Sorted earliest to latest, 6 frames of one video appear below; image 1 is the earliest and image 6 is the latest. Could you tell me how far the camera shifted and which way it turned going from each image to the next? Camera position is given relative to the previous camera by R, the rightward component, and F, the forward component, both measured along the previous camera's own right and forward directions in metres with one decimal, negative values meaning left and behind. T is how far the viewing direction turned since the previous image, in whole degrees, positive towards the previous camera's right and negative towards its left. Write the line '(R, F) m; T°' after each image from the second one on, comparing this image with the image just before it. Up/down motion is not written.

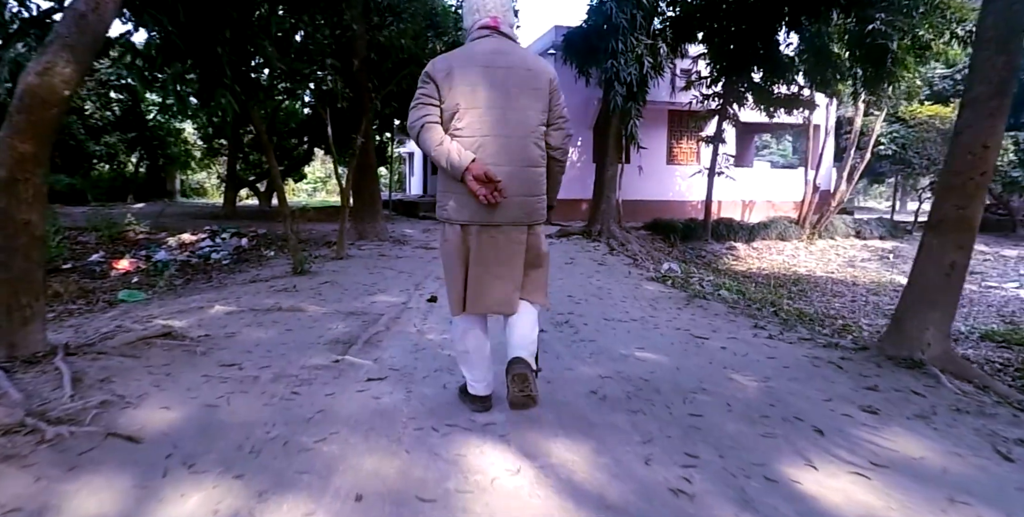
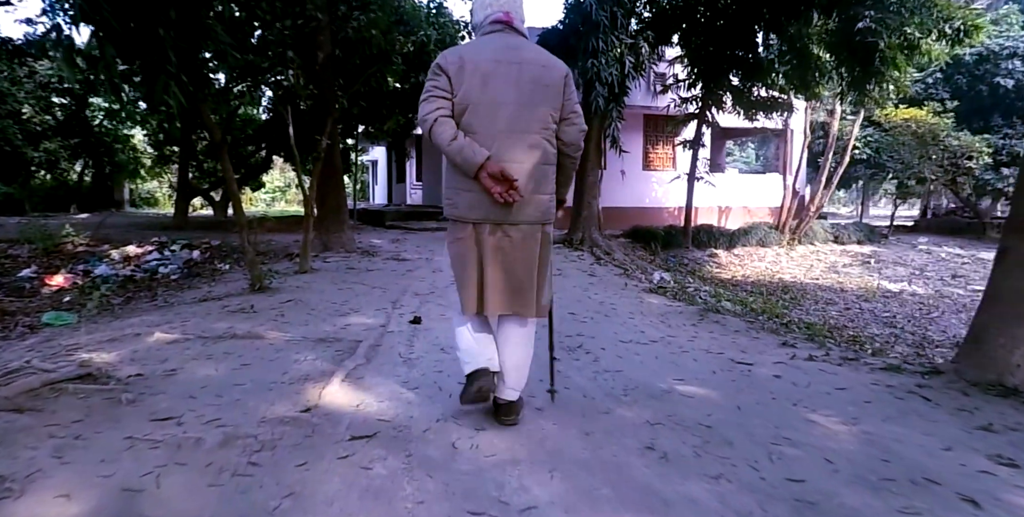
(-0.2, +0.6) m; +3°
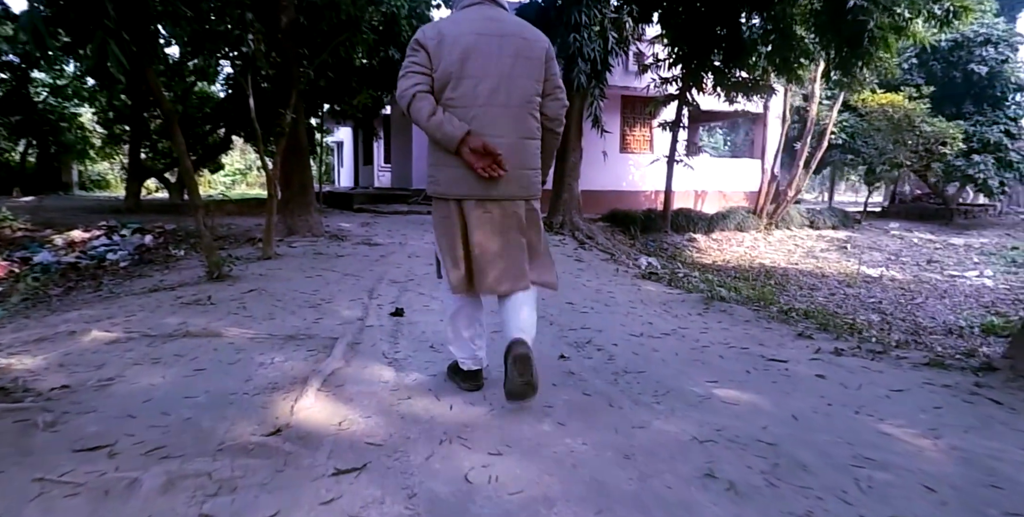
(-0.2, +0.4) m; +3°
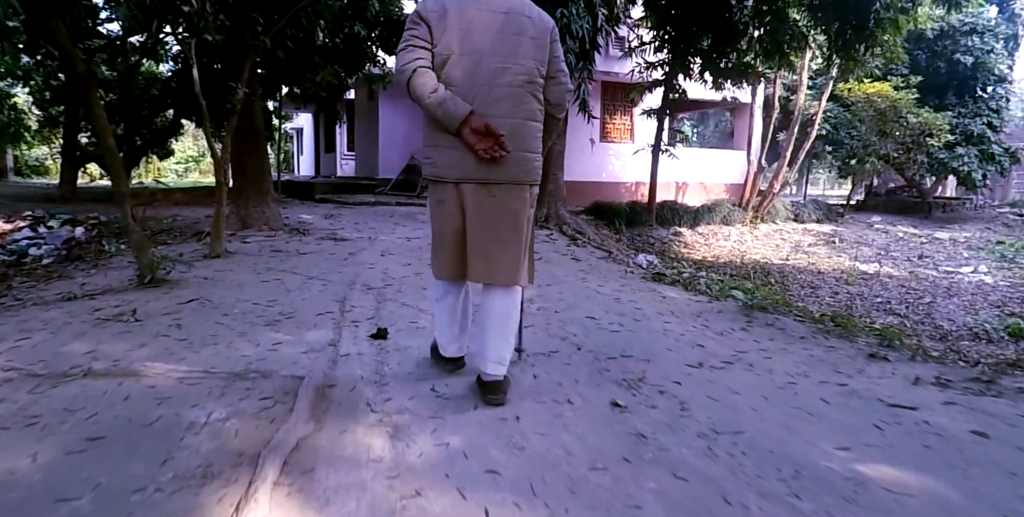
(-0.2, +0.8) m; +3°
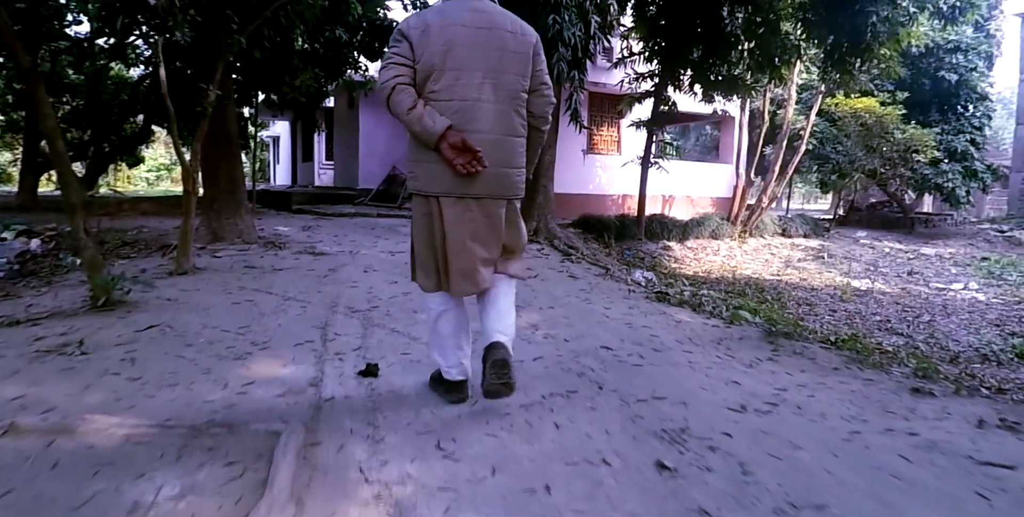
(-0.1, +0.4) m; +2°
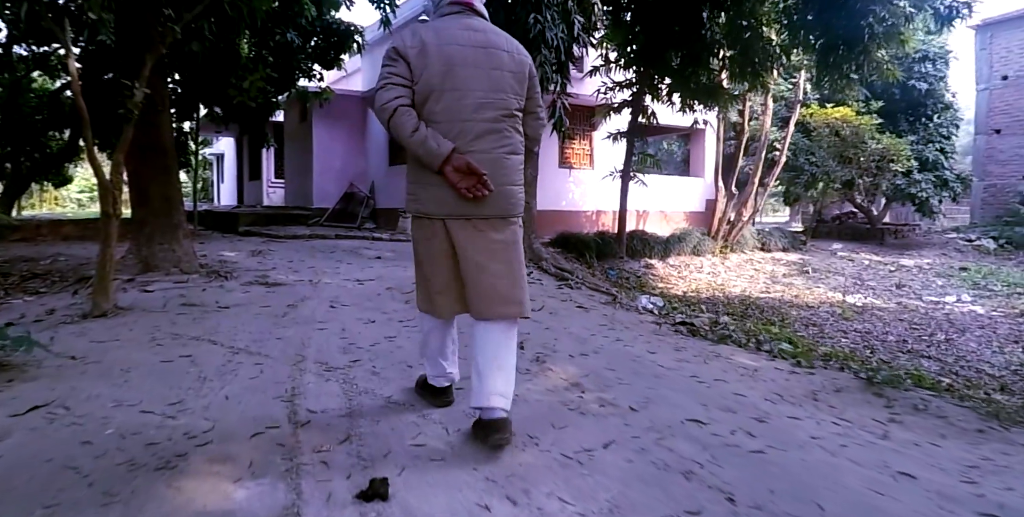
(-0.3, +0.8) m; +4°
